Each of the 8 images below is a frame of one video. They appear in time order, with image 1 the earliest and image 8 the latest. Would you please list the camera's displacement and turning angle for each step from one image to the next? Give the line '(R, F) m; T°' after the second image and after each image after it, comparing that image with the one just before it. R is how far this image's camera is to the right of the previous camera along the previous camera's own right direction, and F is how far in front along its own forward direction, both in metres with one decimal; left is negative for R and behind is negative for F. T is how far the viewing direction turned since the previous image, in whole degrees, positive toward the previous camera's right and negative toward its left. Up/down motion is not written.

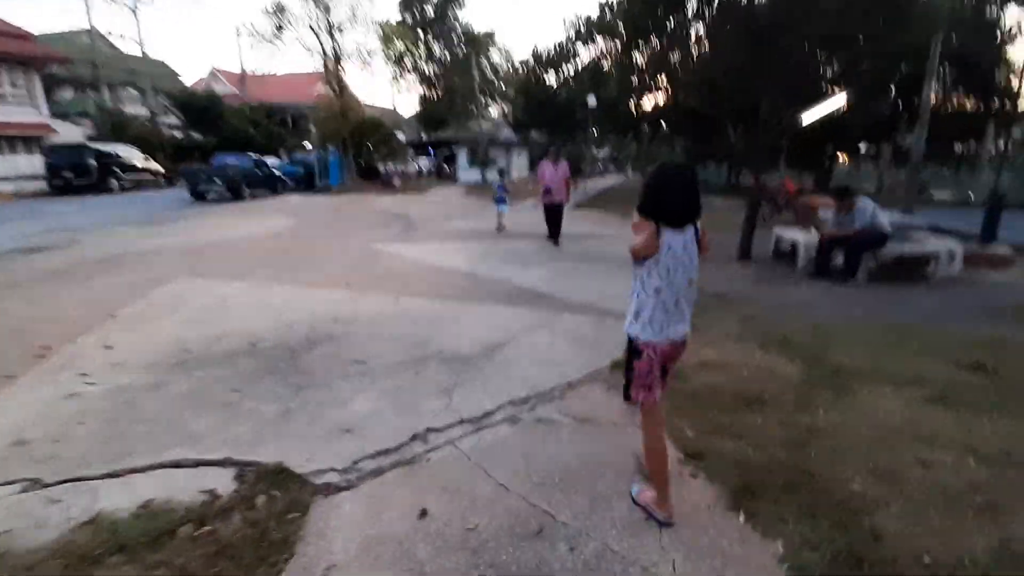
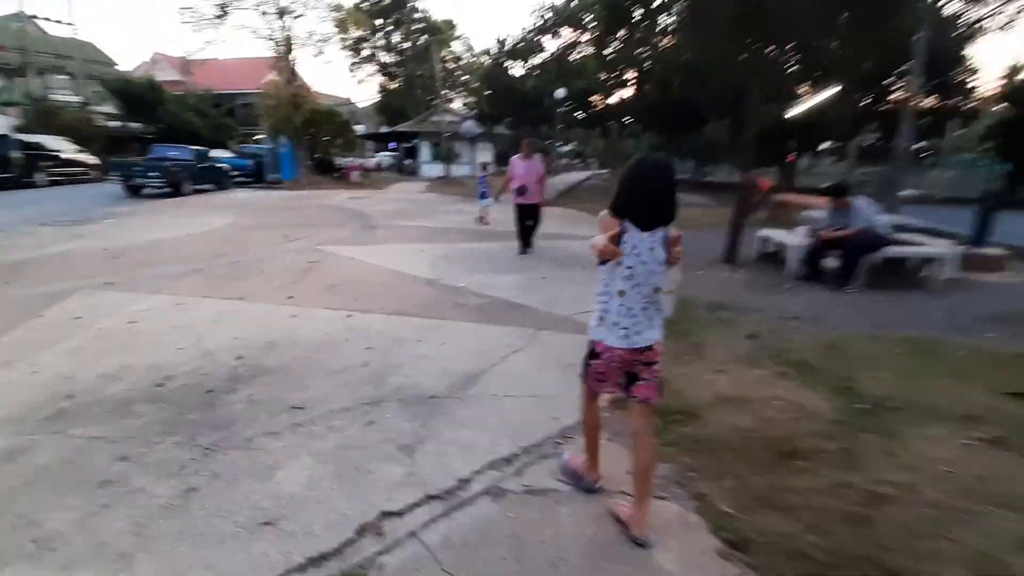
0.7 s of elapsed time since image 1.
(-0.1, +0.9) m; +4°
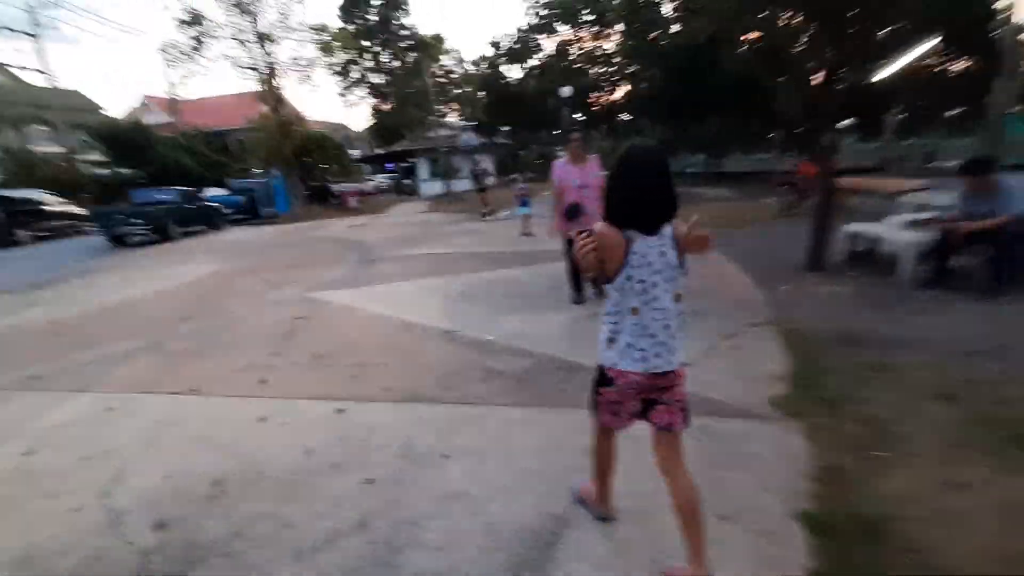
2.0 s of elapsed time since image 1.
(-0.3, +1.8) m; -1°
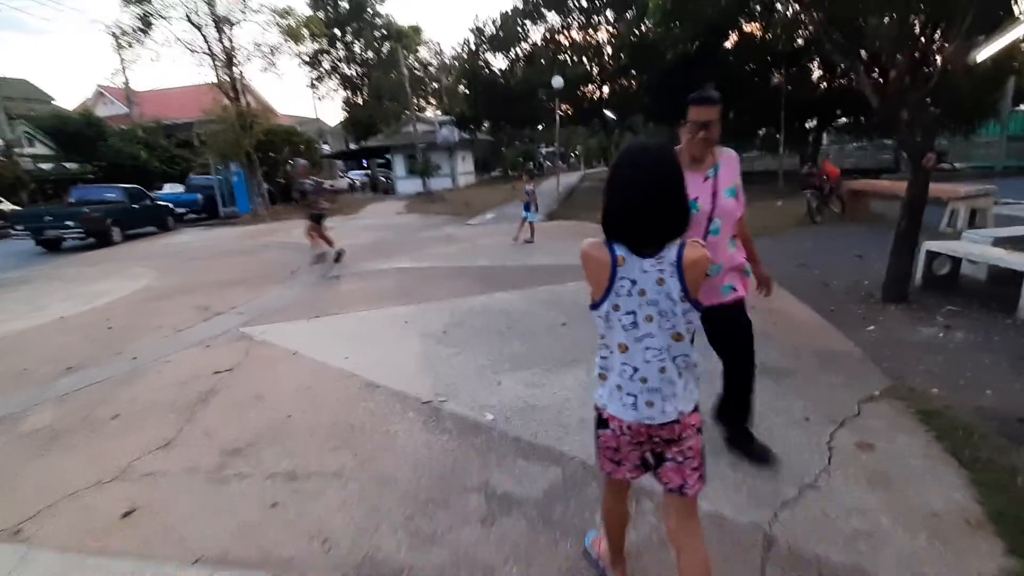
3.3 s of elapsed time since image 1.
(-0.2, +1.7) m; +2°
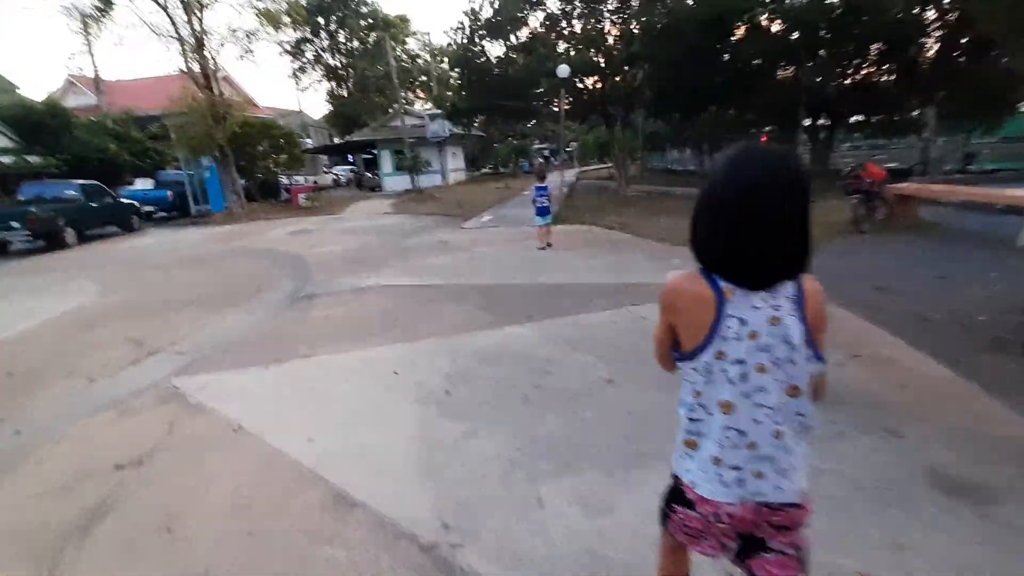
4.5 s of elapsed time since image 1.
(-0.3, +1.5) m; +1°
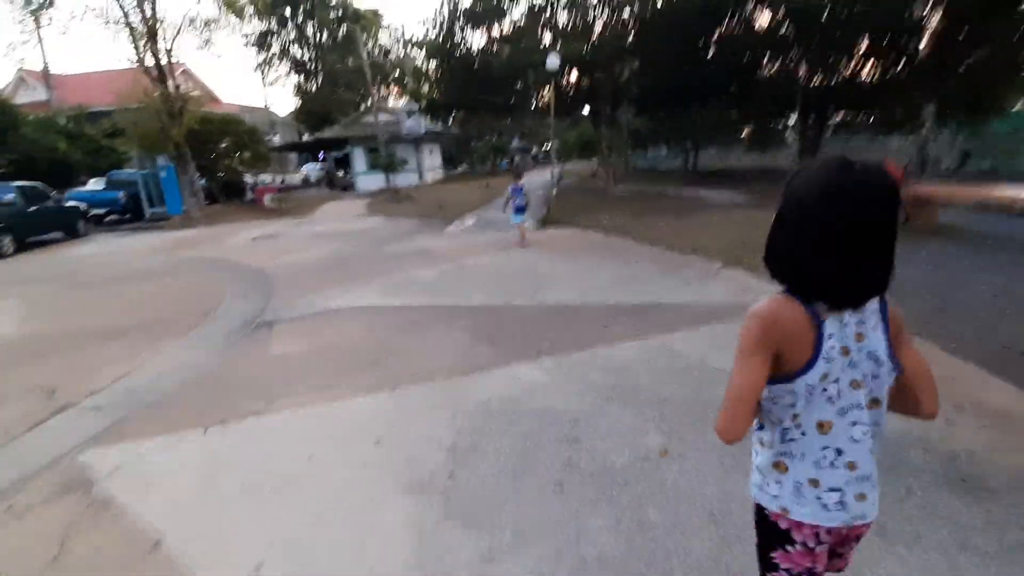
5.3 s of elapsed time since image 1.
(-0.3, +1.1) m; +3°
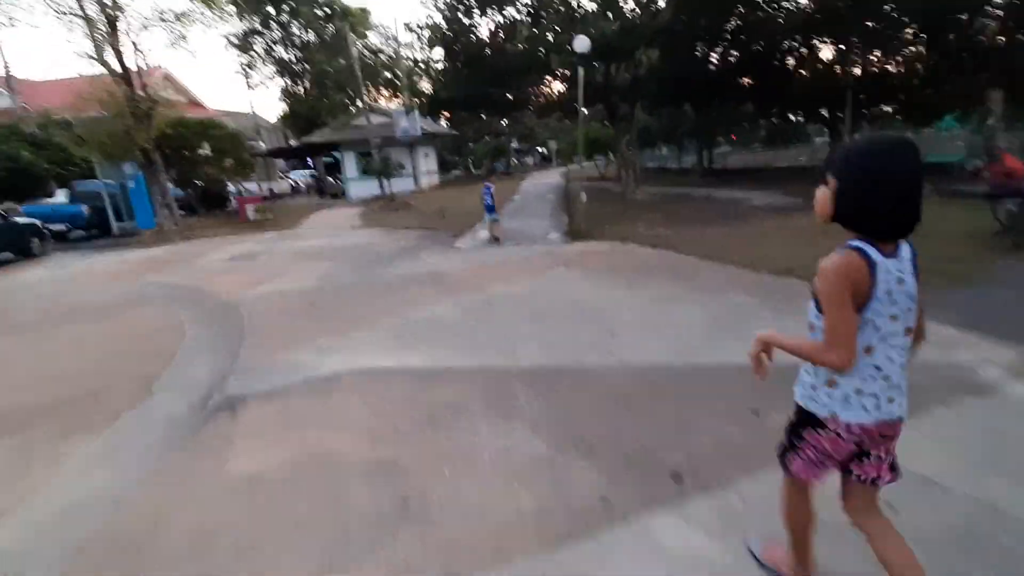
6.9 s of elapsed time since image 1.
(-0.7, +2.2) m; +1°
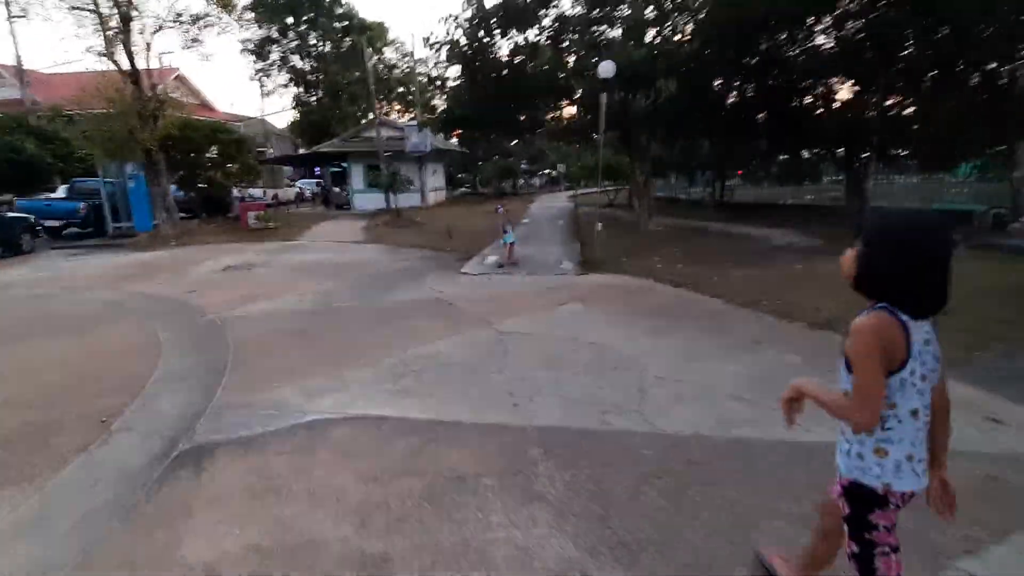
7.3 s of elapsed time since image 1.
(-0.2, +0.7) m; 0°
